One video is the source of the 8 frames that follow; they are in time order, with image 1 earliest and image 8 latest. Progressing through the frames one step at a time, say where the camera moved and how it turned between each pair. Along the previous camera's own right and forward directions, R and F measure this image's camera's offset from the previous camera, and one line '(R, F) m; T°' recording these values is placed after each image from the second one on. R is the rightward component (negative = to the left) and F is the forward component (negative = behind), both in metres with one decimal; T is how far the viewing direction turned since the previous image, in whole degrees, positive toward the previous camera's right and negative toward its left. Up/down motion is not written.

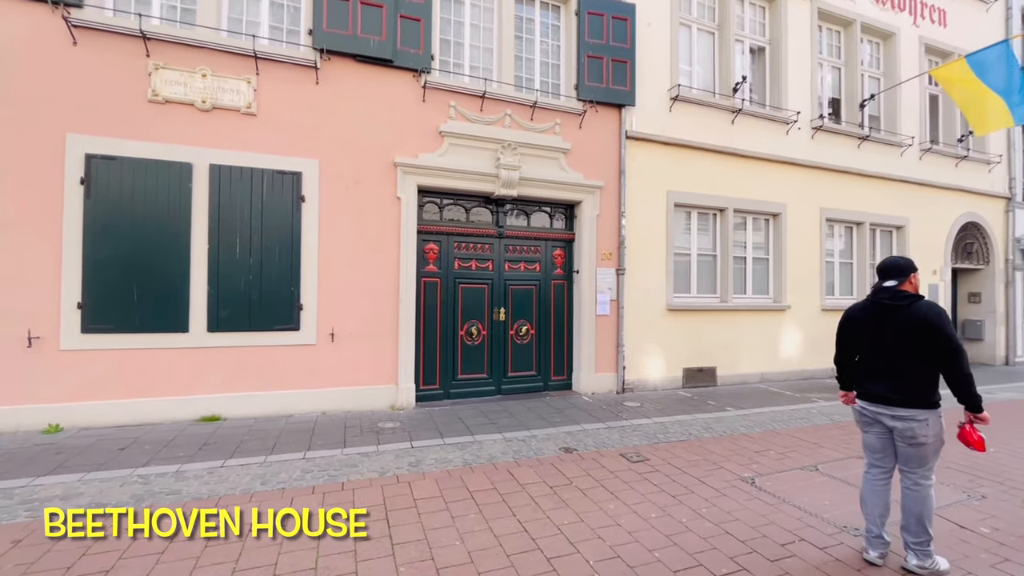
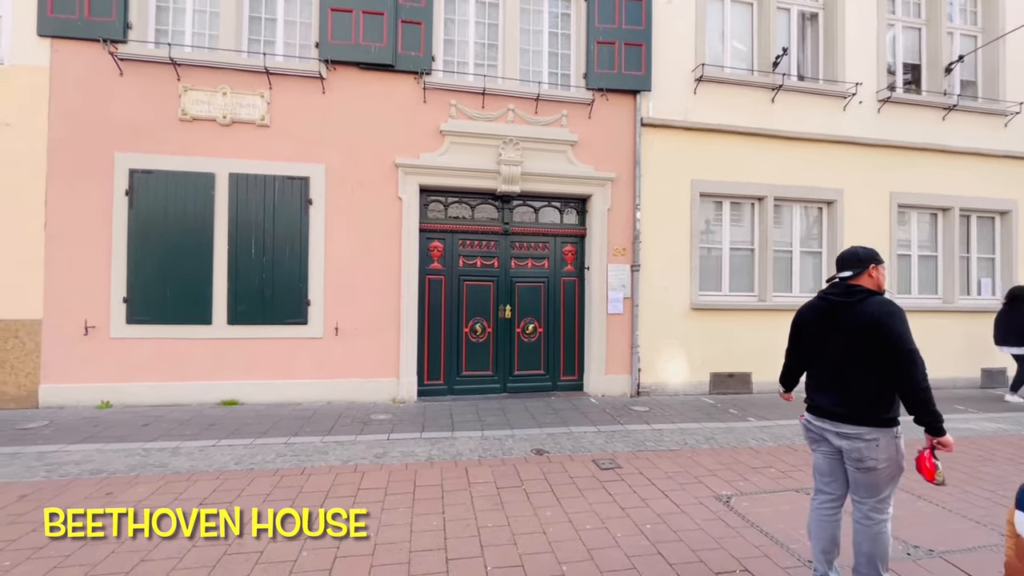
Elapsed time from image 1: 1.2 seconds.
(+1.2, +0.2) m; -10°
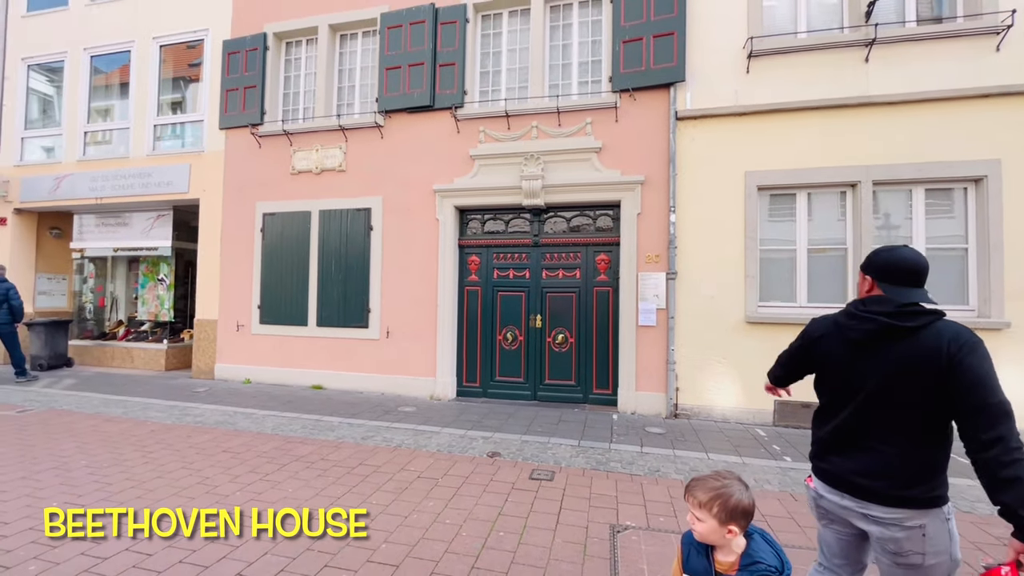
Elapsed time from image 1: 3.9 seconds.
(+2.6, +0.3) m; -24°
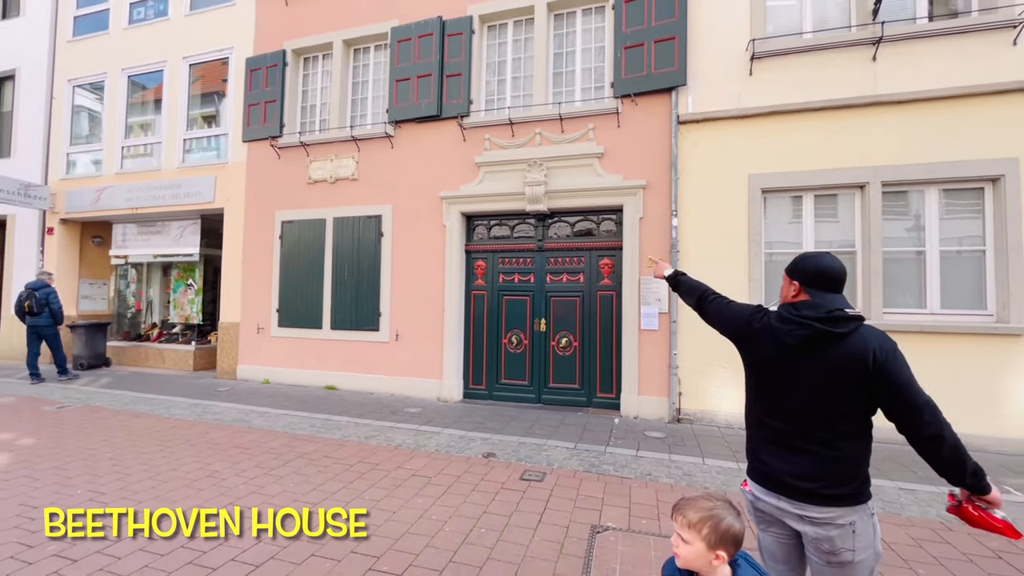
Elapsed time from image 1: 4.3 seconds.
(+0.4, -0.1) m; -3°
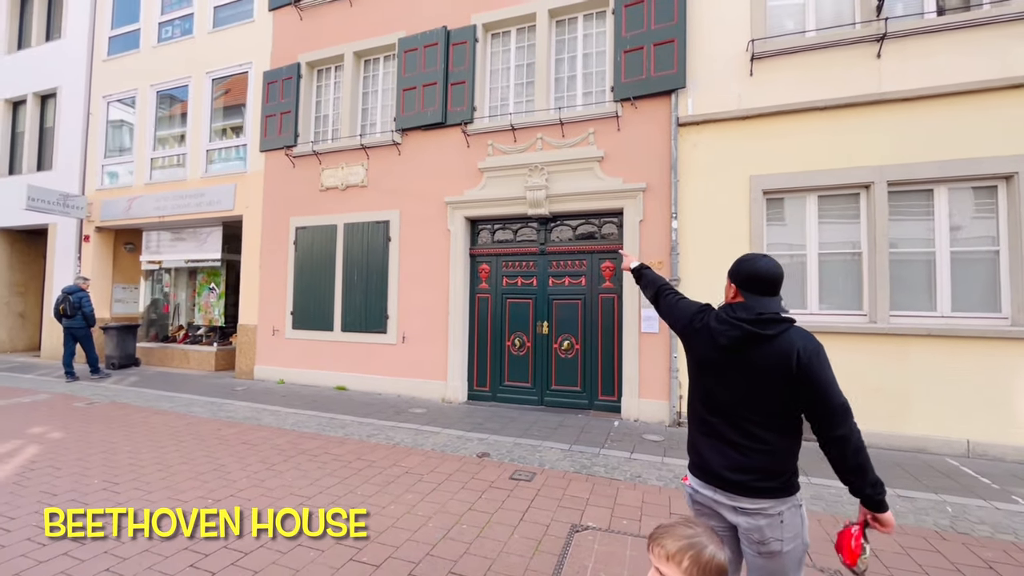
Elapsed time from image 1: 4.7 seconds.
(+0.4, -0.1) m; -3°
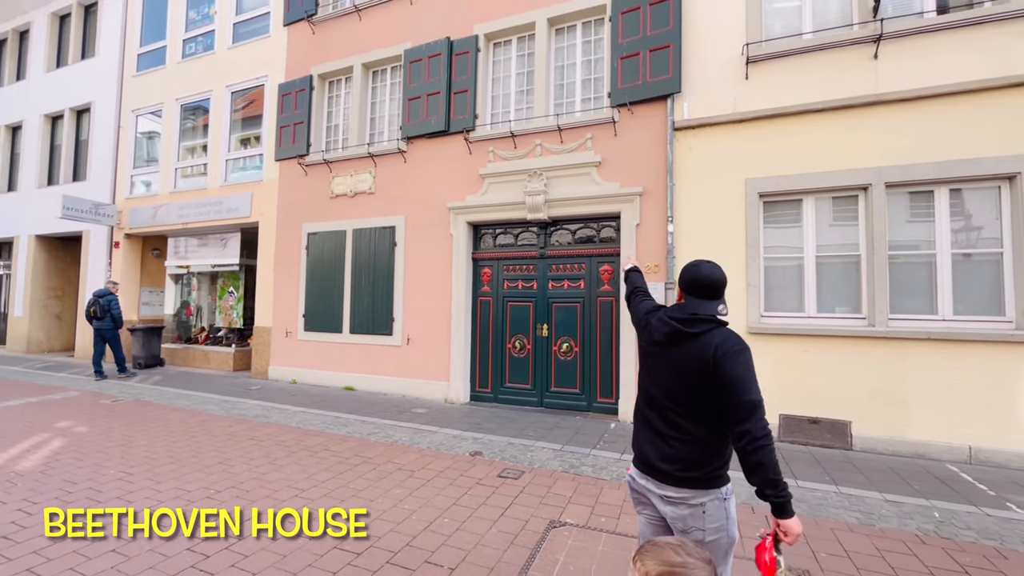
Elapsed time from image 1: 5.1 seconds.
(+0.4, -0.1) m; -3°
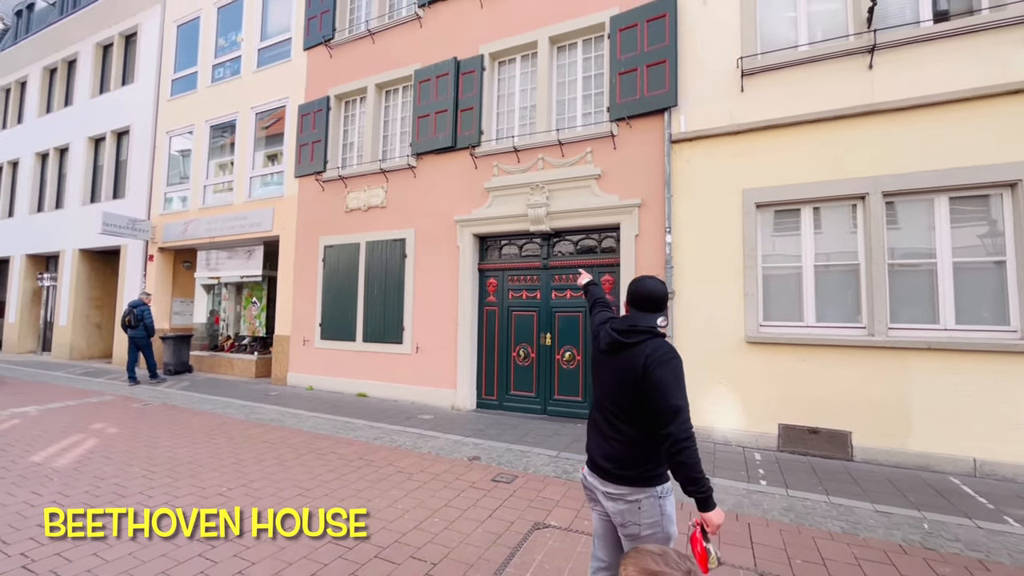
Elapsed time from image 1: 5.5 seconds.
(+0.3, -0.2) m; -3°
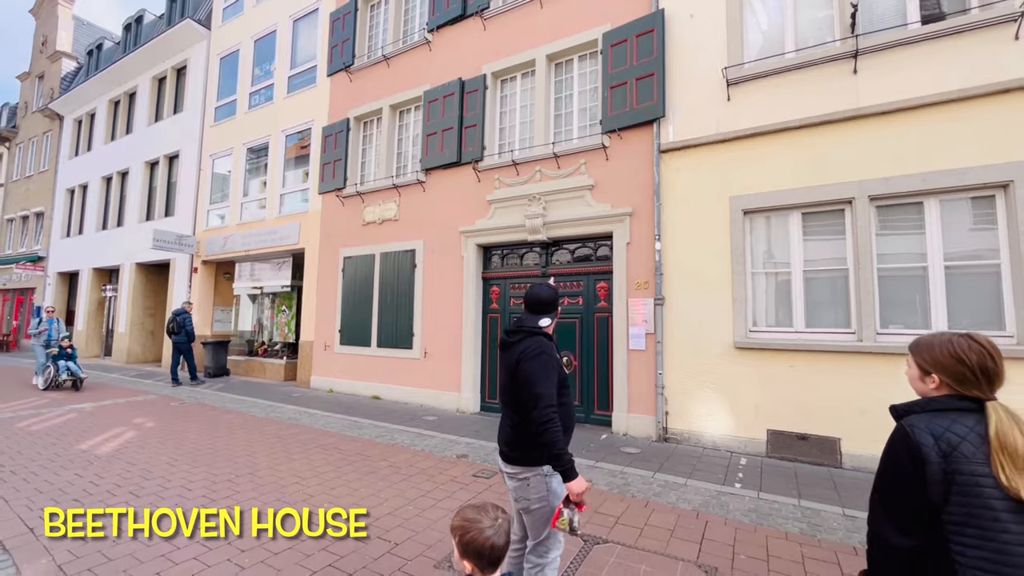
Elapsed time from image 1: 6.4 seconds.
(+0.7, -0.3) m; -5°
